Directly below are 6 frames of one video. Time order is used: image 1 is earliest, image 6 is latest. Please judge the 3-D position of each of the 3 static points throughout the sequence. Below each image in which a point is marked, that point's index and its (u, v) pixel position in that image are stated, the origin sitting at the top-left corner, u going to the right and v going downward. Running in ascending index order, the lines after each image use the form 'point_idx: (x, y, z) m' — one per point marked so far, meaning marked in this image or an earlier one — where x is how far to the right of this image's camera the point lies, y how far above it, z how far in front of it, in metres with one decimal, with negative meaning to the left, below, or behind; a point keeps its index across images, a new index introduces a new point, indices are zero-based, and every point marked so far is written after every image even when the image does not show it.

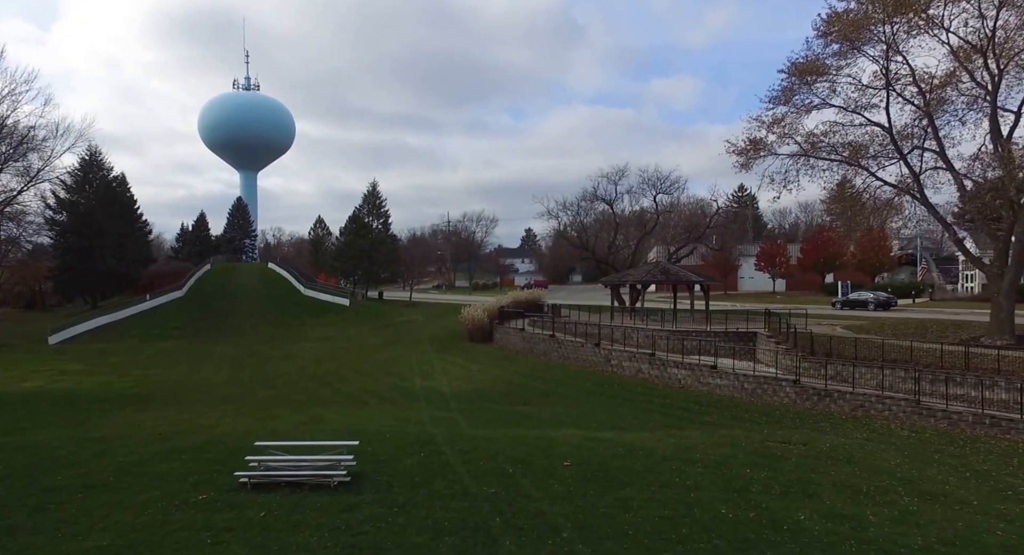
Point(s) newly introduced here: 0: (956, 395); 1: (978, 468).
0: (+11.9, -3.1, +17.9) m
1: (+8.9, -3.6, +12.7) m
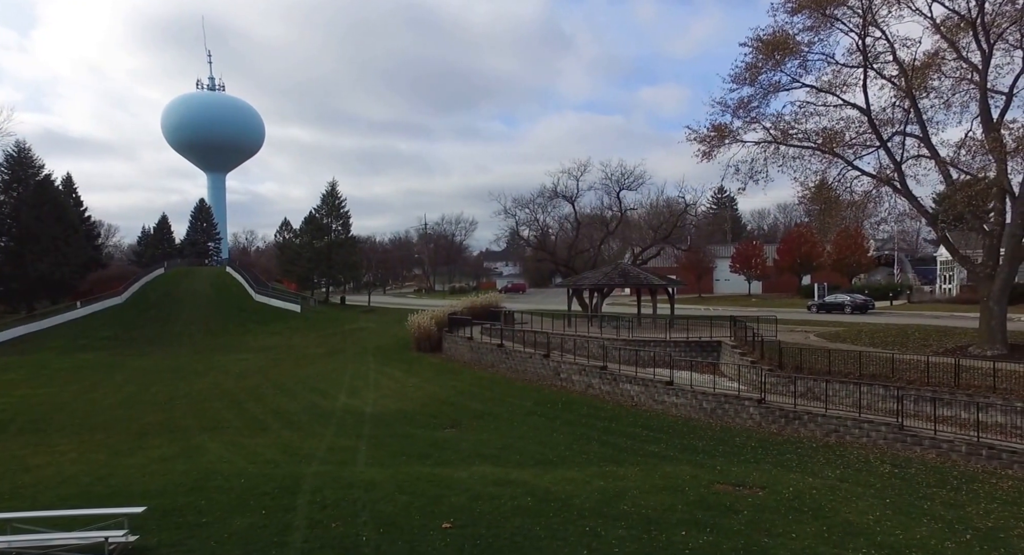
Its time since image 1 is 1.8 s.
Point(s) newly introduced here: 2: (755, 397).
0: (+9.8, -3.1, +15.1) m
1: (+6.9, -3.6, +9.8) m
2: (+6.4, -3.2, +17.6) m
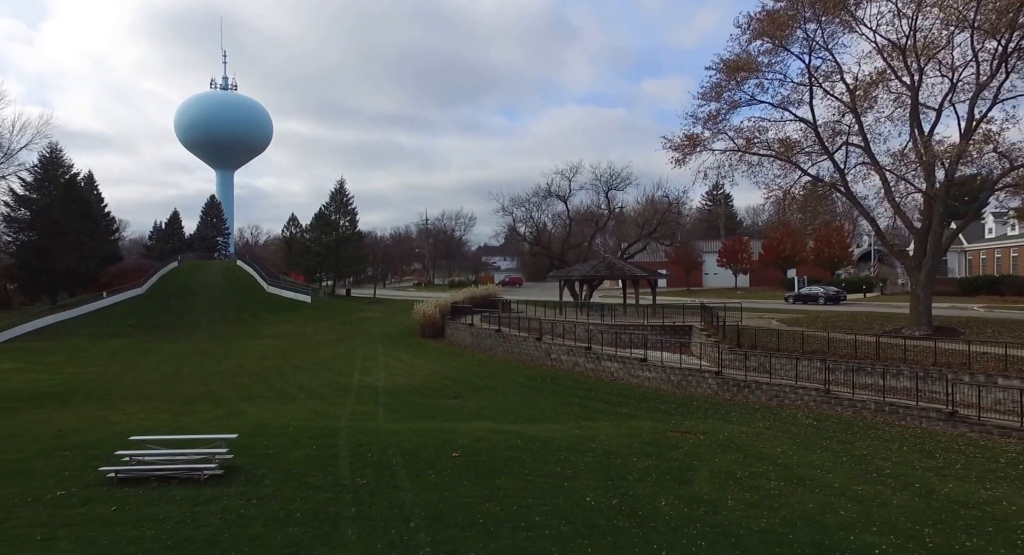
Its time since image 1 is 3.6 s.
0: (+9.6, -2.9, +18.3) m
1: (+6.8, -3.4, +13.0) m
2: (+6.3, -2.9, +20.8) m
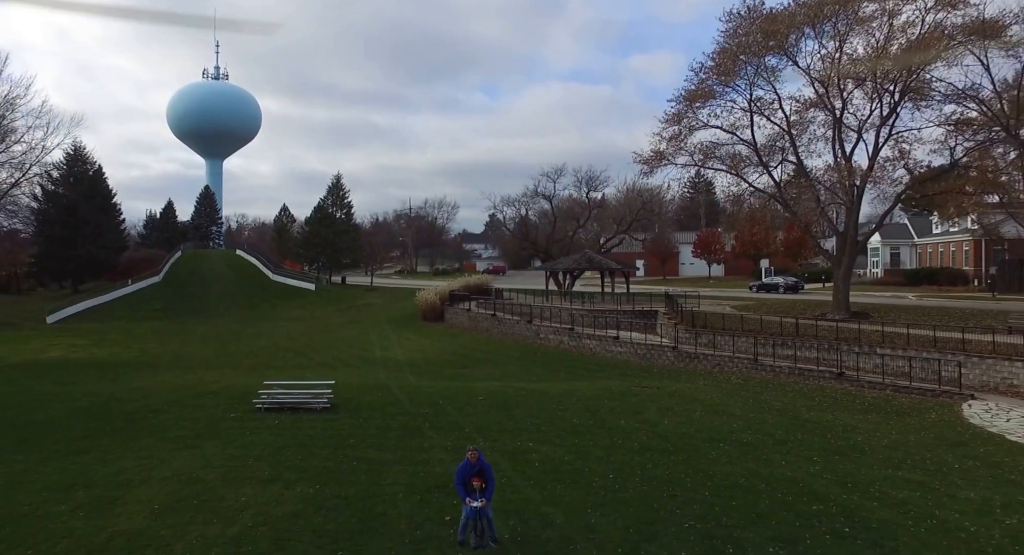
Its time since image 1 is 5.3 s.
0: (+9.7, -2.7, +23.9) m
1: (+7.0, -3.4, +18.5) m
2: (+6.3, -2.7, +26.3) m
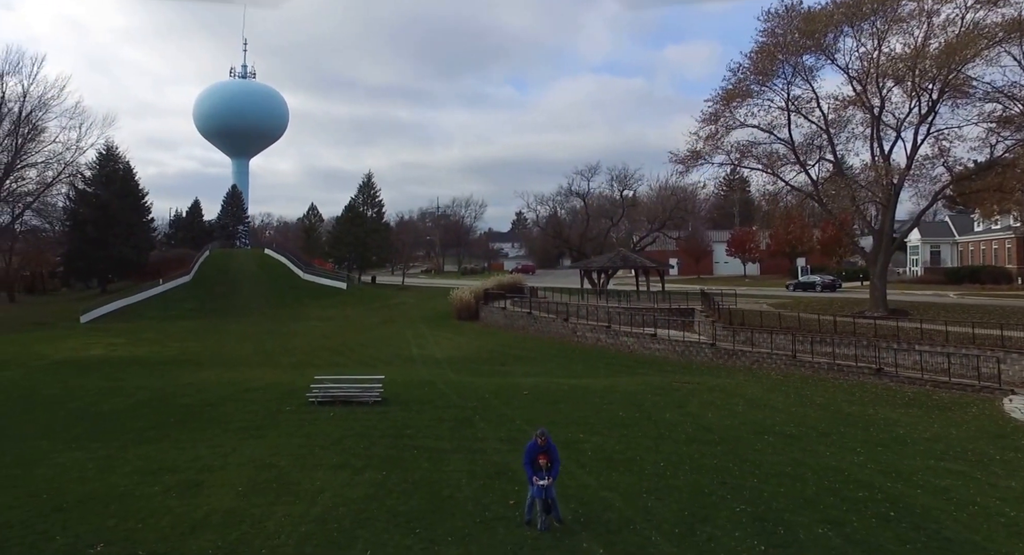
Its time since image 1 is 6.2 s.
0: (+11.1, -2.6, +24.0) m
1: (+8.2, -3.3, +18.7) m
2: (+7.8, -2.6, +26.5) m
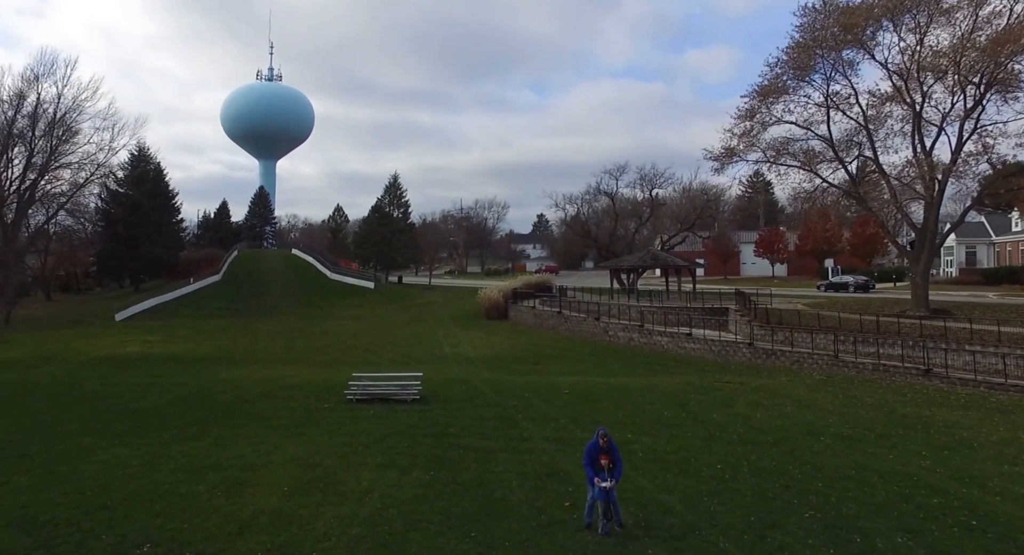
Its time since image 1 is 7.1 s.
0: (+12.4, -2.6, +23.3) m
1: (+9.3, -3.2, +18.1) m
2: (+9.1, -2.5, +25.9) m
